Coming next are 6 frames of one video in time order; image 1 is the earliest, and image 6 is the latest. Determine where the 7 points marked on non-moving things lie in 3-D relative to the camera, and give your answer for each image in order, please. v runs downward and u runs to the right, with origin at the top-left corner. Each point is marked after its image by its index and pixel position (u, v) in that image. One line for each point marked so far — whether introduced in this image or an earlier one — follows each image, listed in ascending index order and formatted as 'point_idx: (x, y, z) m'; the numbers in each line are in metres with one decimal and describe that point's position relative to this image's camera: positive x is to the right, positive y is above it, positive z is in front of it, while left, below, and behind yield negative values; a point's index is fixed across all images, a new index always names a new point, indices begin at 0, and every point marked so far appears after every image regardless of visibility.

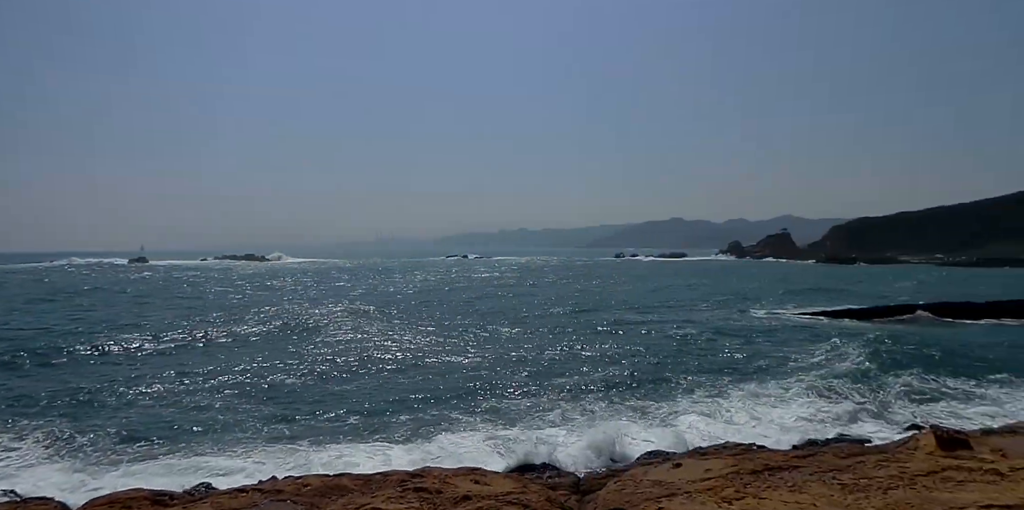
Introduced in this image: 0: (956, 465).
0: (+5.3, -2.5, +8.6) m
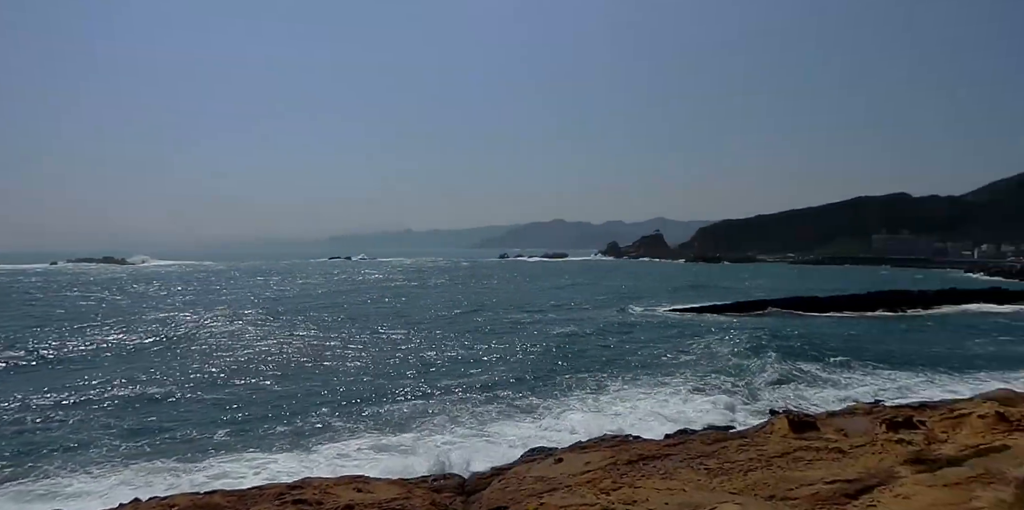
0: (+3.8, -2.5, +9.4) m
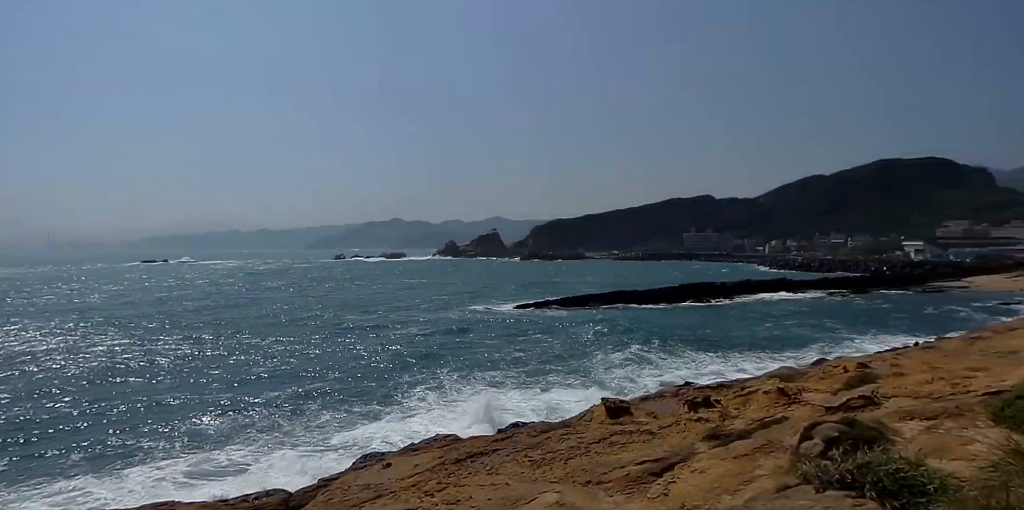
0: (+1.5, -2.5, +10.0) m
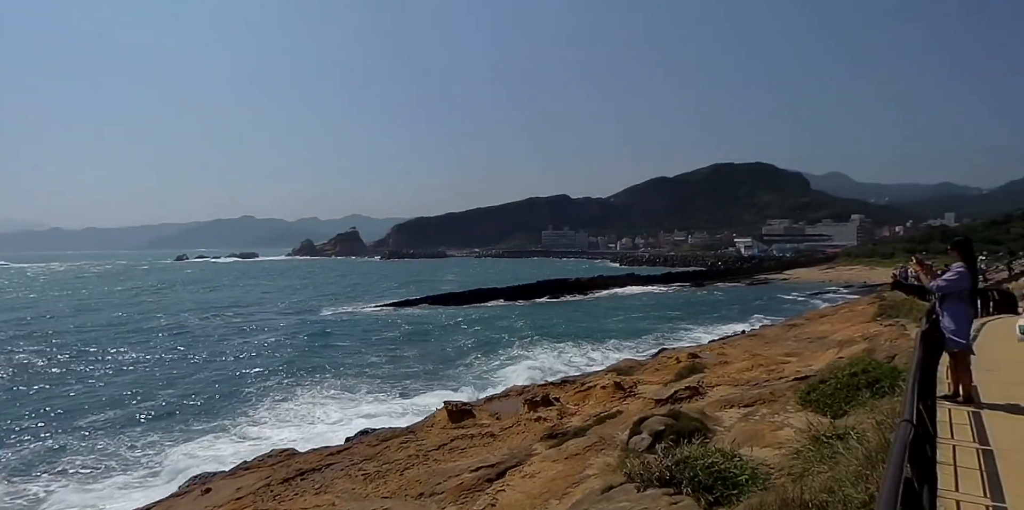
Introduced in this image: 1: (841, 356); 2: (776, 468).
0: (-0.7, -2.5, +9.9) m
1: (+4.9, -1.5, +10.6) m
2: (+1.7, -1.4, +4.6) m
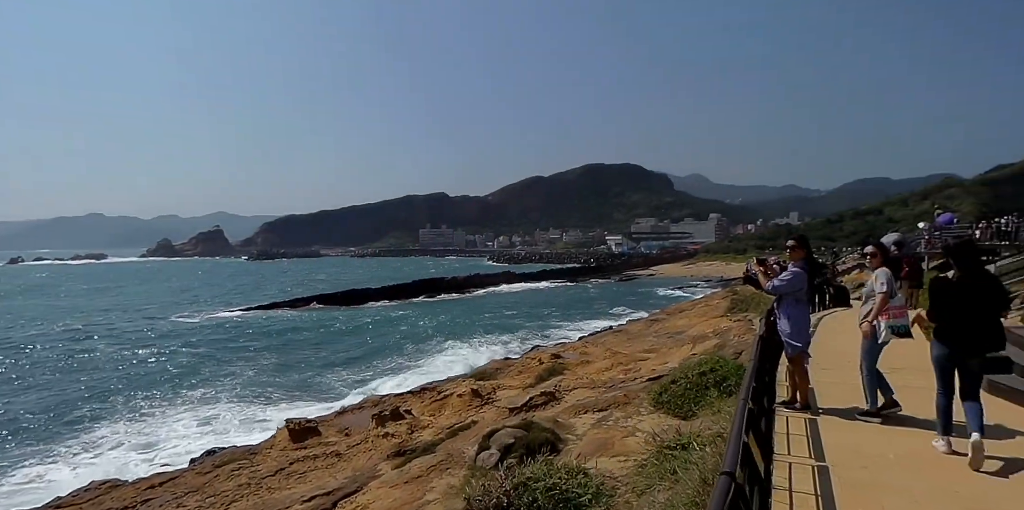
0: (-2.6, -2.5, +9.2) m
1: (+2.8, -1.5, +10.9) m
2: (+0.7, -1.4, +4.5) m
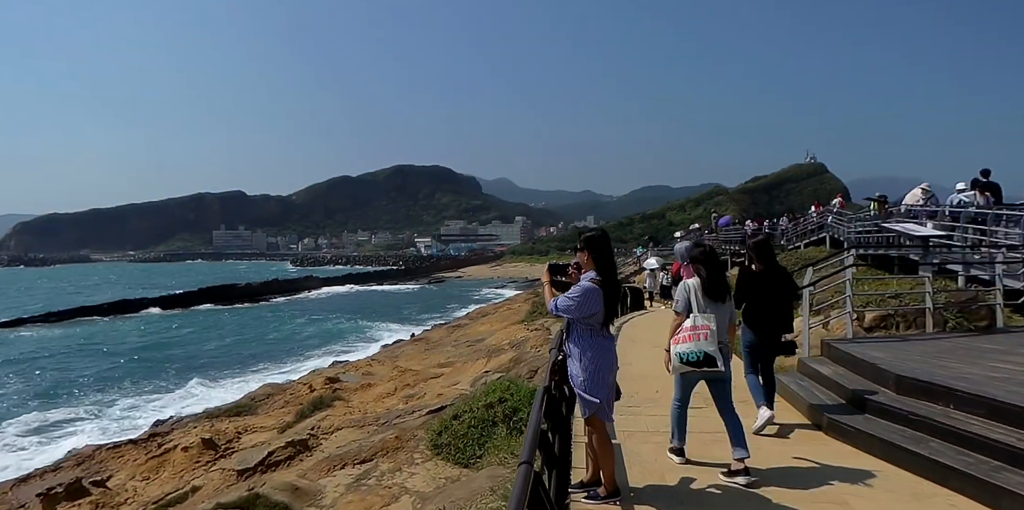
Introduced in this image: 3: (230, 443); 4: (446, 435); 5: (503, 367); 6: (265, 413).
0: (-5.0, -2.6, +6.7) m
1: (-0.3, -1.6, +9.8) m
2: (-0.7, -1.5, +3.0) m
3: (-2.7, -1.8, +6.9) m
4: (-0.5, -1.4, +5.7) m
5: (-0.1, -1.5, +9.2) m
6: (-3.0, -1.9, +8.7) m
